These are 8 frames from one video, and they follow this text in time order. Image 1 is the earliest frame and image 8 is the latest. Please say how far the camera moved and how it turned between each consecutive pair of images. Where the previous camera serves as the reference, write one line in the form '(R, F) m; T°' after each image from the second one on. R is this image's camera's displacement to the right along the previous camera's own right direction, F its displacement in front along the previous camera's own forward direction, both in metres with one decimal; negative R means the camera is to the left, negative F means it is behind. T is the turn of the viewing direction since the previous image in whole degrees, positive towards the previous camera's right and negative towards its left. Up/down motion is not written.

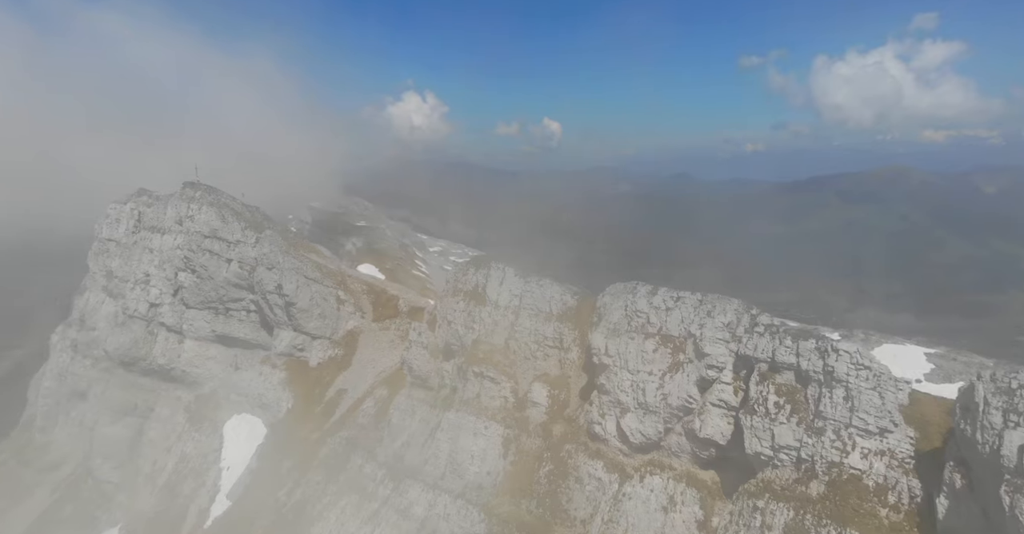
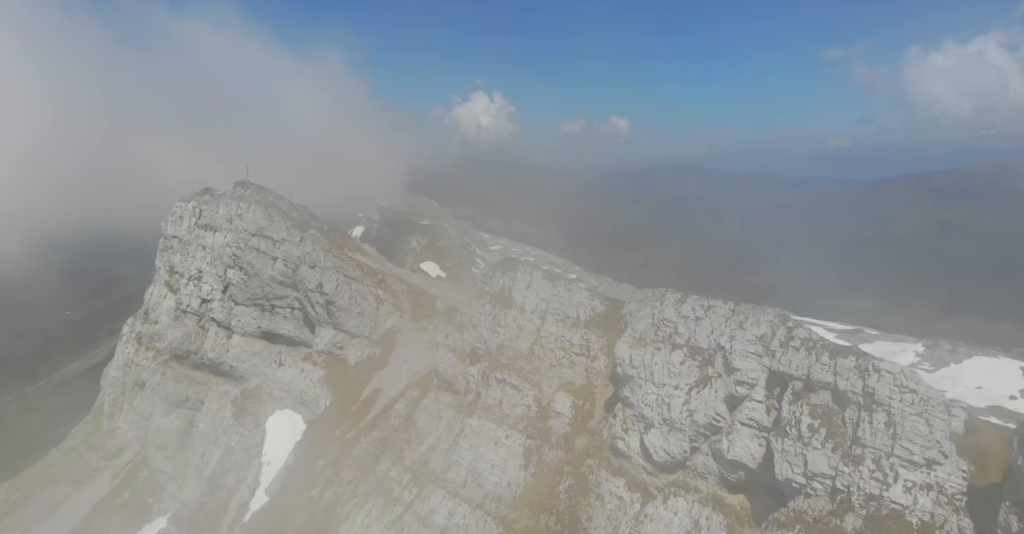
(+3.6, +2.4) m; -6°
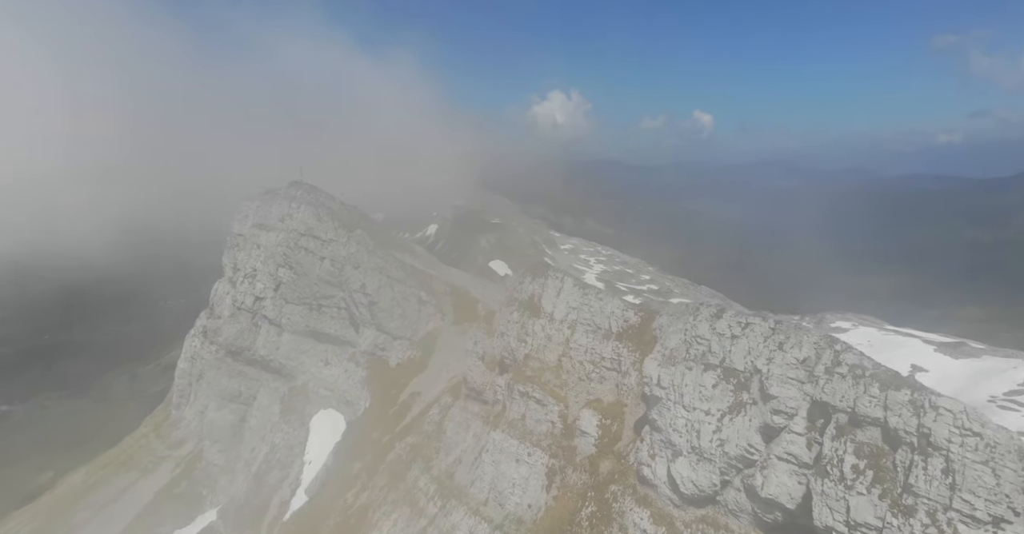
(+4.2, +3.5) m; -7°
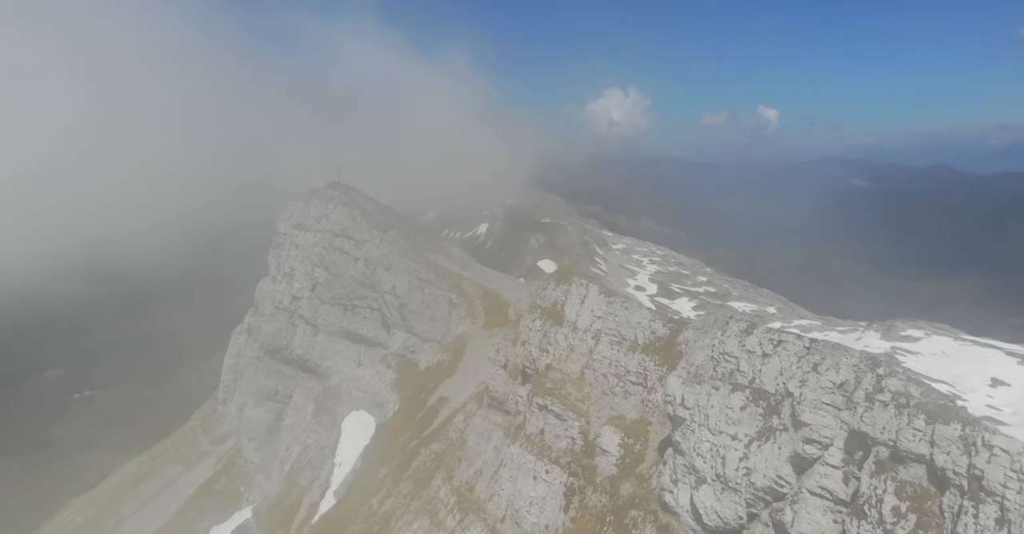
(+2.7, +2.6) m; -5°
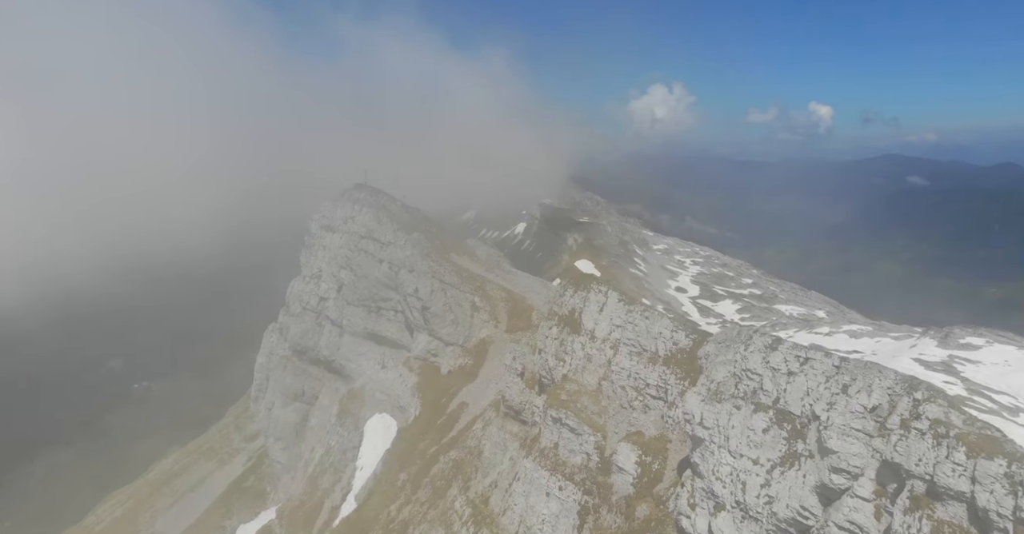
(+2.1, +2.1) m; -4°
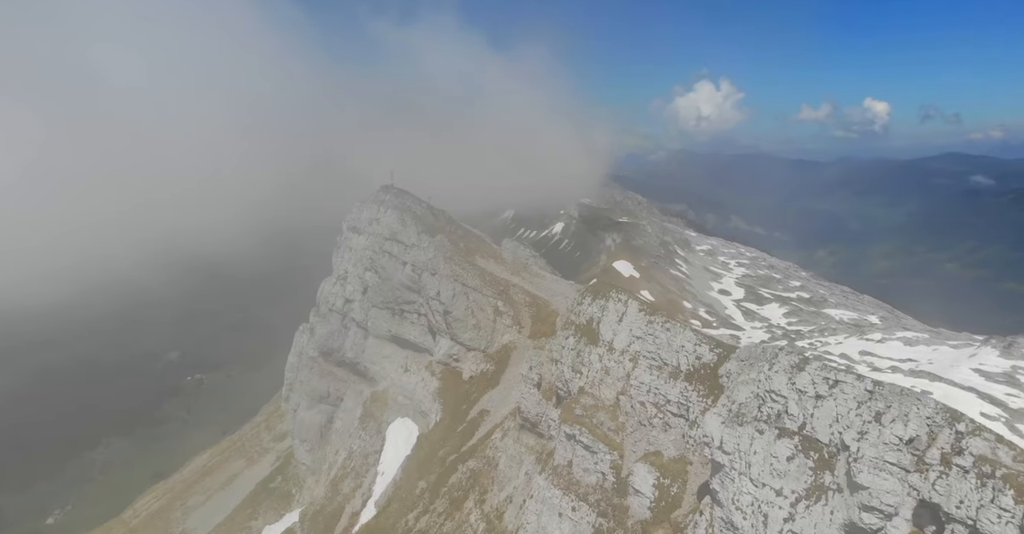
(+2.0, +2.3) m; -4°
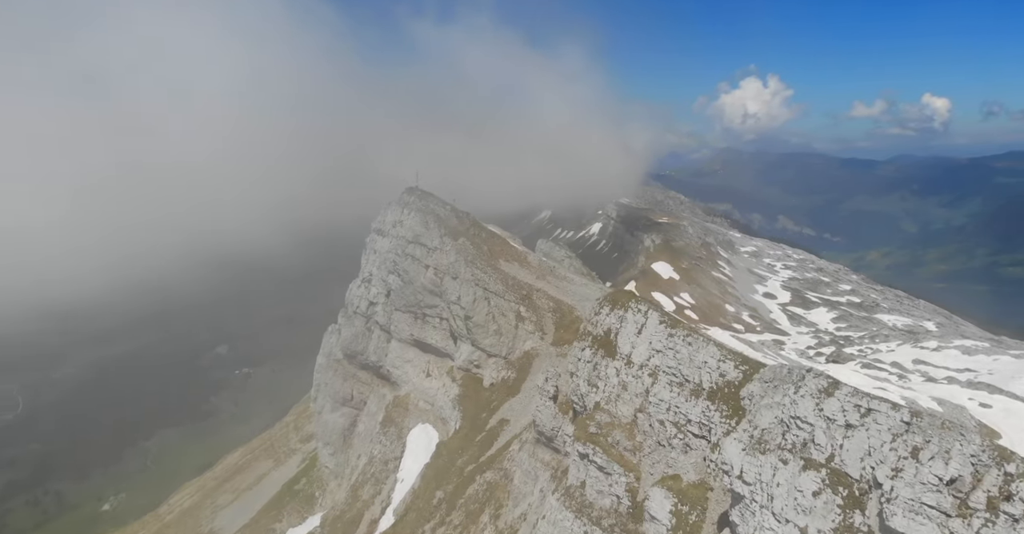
(+2.0, +2.4) m; -4°
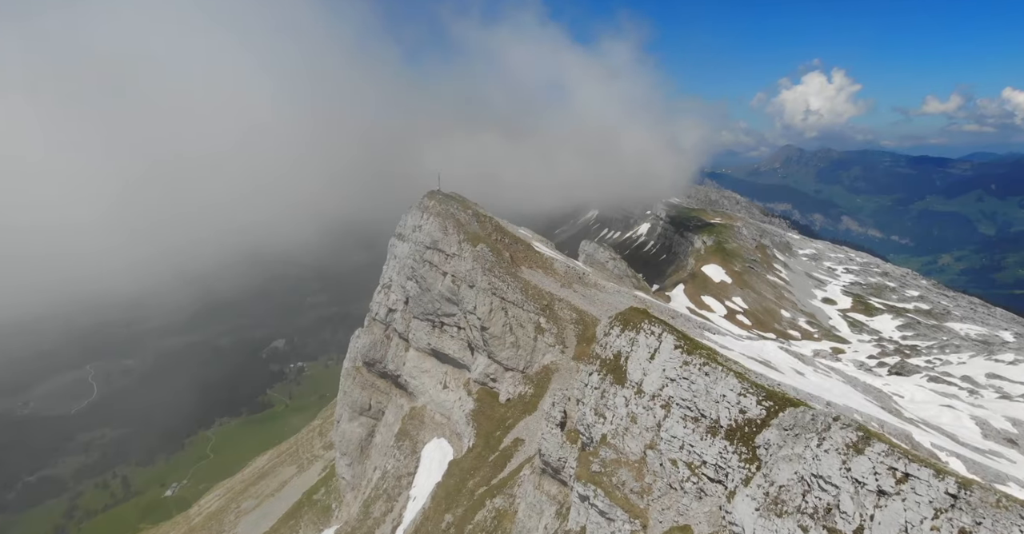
(+3.5, +4.9) m; -5°
